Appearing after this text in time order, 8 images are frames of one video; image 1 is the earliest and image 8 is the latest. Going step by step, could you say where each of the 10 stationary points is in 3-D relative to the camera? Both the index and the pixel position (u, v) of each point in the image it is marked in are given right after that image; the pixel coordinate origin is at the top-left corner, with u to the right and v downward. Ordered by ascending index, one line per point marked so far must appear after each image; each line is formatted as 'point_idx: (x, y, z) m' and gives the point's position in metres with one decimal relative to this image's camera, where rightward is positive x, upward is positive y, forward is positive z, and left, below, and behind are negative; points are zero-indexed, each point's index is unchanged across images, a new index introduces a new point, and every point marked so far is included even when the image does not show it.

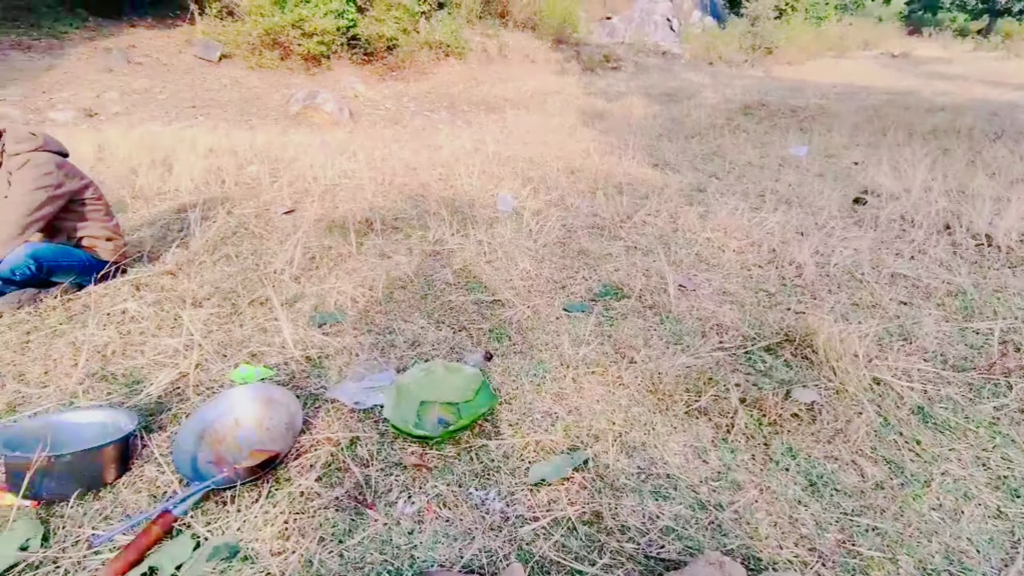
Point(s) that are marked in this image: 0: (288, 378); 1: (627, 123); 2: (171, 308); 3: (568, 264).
0: (-0.8, -0.4, +1.9) m
1: (+2.1, +3.2, +9.7) m
2: (-1.5, -0.1, +2.3) m
3: (+0.3, +0.1, +2.9) m
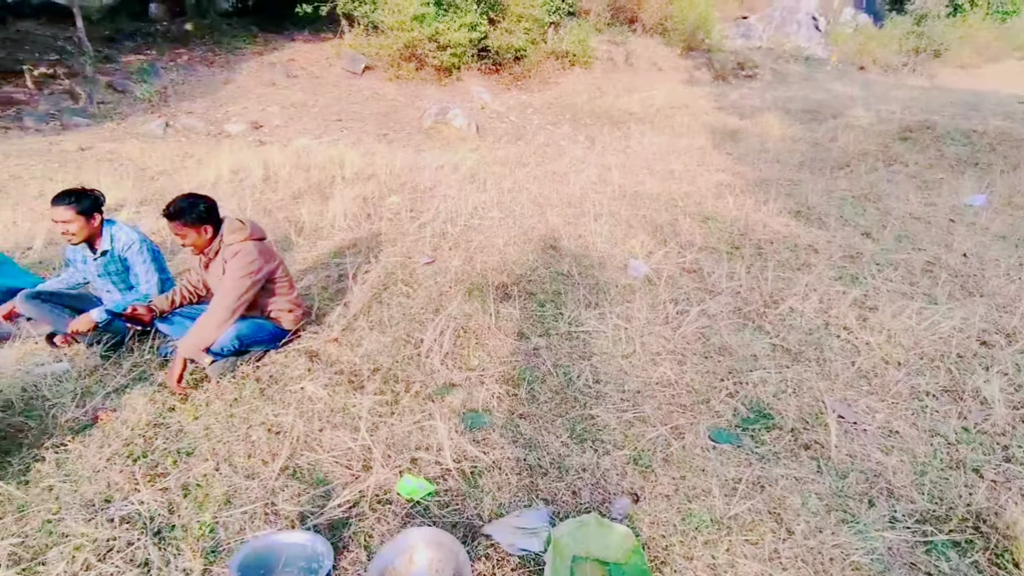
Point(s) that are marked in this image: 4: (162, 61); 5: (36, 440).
0: (-0.2, -0.8, +2.0) m
1: (+4.3, +2.5, +9.1) m
2: (-0.8, -0.5, +2.6) m
3: (+1.1, -0.4, +2.8) m
4: (-8.5, +5.3, +12.0) m
5: (-2.1, -0.7, +2.3) m
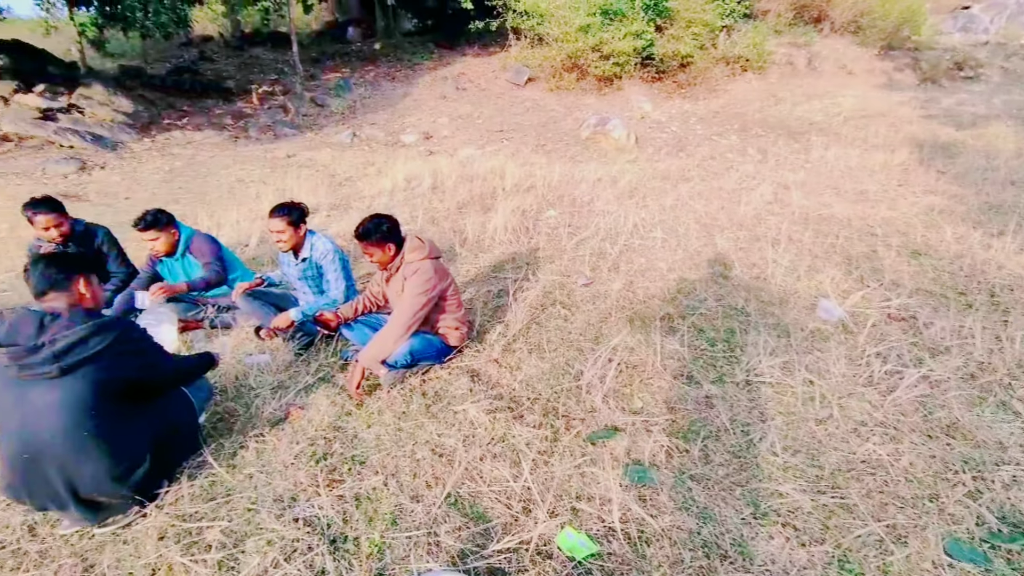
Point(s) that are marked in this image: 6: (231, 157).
0: (+0.4, -1.0, +1.9) m
1: (+6.9, +1.8, +7.5) m
2: (0.0, -0.6, +2.6) m
3: (+1.8, -0.7, +2.3) m
4: (-4.5, +5.5, +13.7) m
5: (-1.3, -0.7, +2.6) m
6: (-5.4, +2.4, +9.7) m
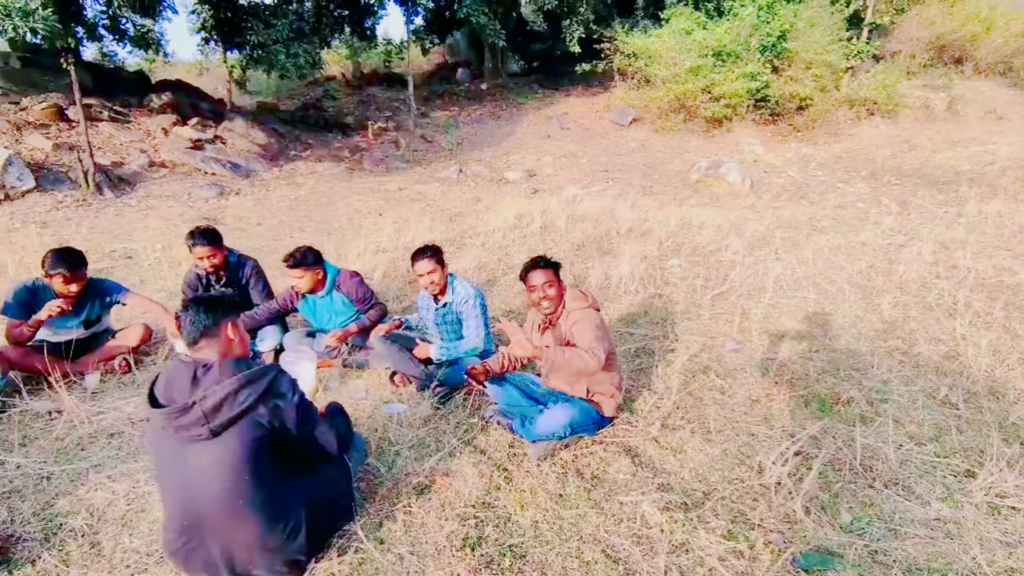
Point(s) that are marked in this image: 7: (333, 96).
0: (+1.0, -1.3, +1.4) m
1: (+8.4, +0.6, +6.1) m
2: (+0.7, -1.0, +2.2) m
3: (+2.5, -1.1, +1.6) m
4: (-1.6, +4.7, +14.2) m
5: (-0.6, -0.9, +2.3) m
6: (-3.3, +2.0, +10.1) m
7: (-5.3, +5.7, +15.5) m
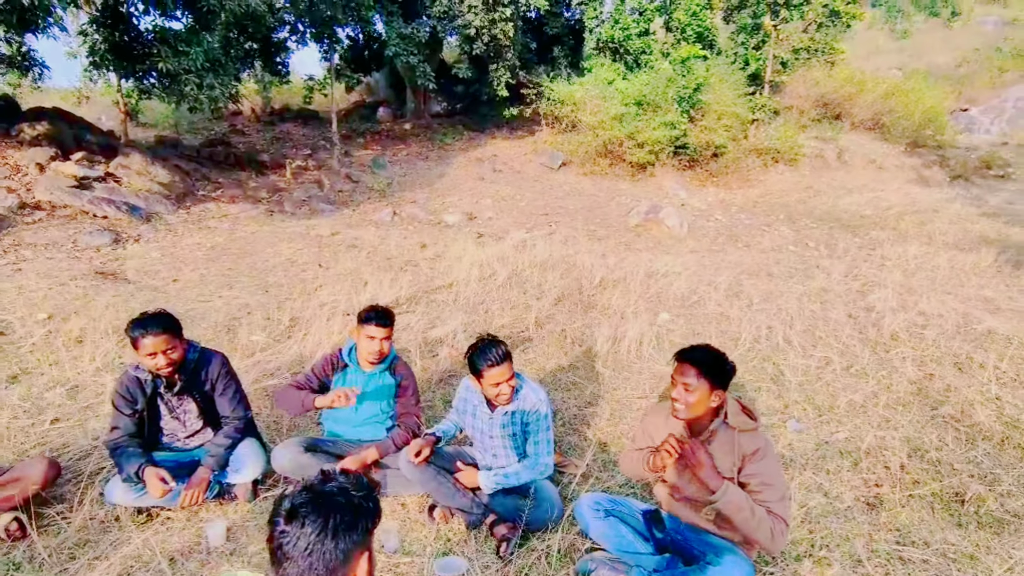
0: (+1.7, -1.6, +0.8) m
1: (+8.2, +0.1, +6.8) m
2: (+1.2, -1.3, +1.5) m
3: (+3.1, -1.4, +1.3) m
4: (-3.2, +3.4, +13.4) m
5: (0.0, -1.3, +1.5) m
6: (-4.1, +0.9, +8.9) m
7: (-7.1, +4.2, +14.1) m
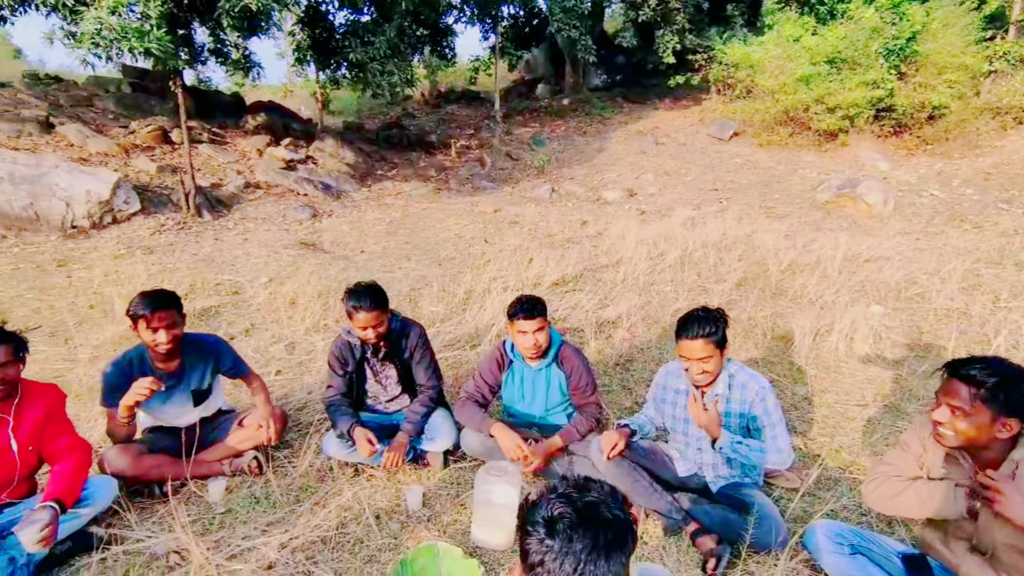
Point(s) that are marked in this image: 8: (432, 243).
0: (+2.0, -1.6, +0.2) m
1: (+9.9, 0.0, +4.1) m
2: (+1.8, -1.3, +1.0) m
3: (+3.5, -1.5, +0.2) m
4: (+0.9, +4.0, +13.3) m
5: (+0.6, -1.3, +1.3) m
6: (-1.3, +1.4, +9.4) m
7: (-2.6, +5.0, +15.0) m
8: (-1.2, +0.7, +7.8) m
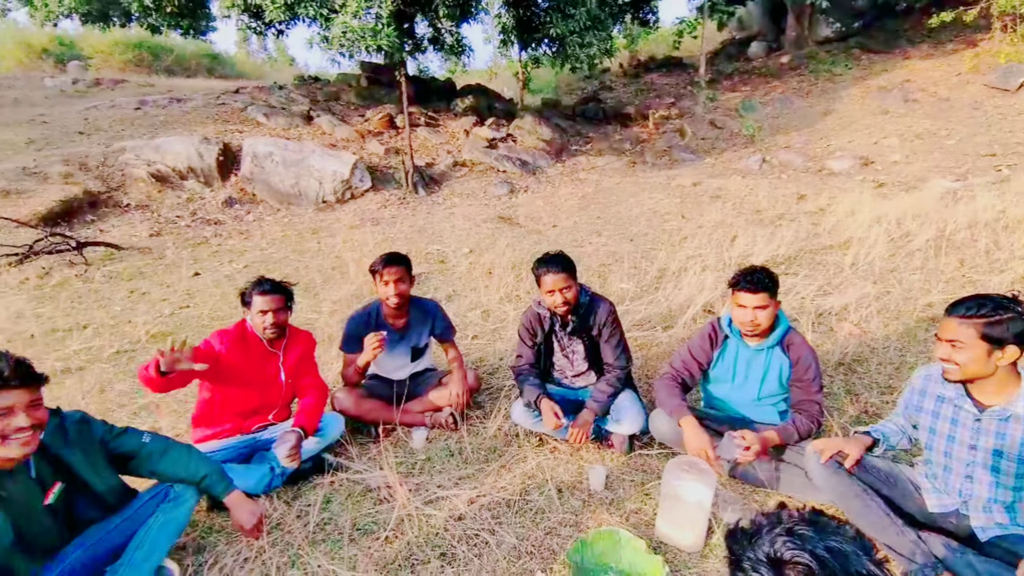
0: (+1.8, -1.7, -0.6) m
1: (+10.7, -0.4, +0.3) m
2: (+2.0, -1.4, +0.2) m
3: (+3.3, -1.7, -1.1) m
4: (+5.6, +4.4, +11.8) m
5: (+0.9, -1.3, +0.9) m
6: (+2.1, +1.8, +9.1) m
7: (+3.0, +5.6, +14.6) m
8: (+1.6, +1.0, +7.6) m
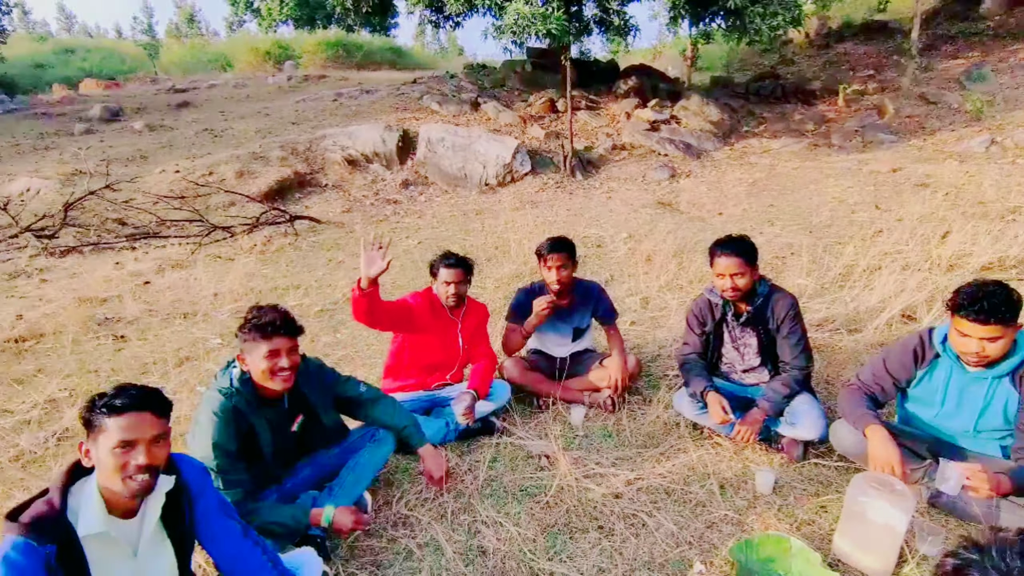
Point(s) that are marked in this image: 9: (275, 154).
0: (+1.6, -1.9, -0.9) m
1: (+10.5, -1.1, -2.6) m
2: (+2.0, -1.5, -0.2) m
3: (+2.9, -1.9, -1.8) m
4: (+9.0, +4.2, +9.7) m
5: (+1.2, -1.3, +0.8) m
6: (+4.8, +1.8, +8.1) m
7: (+7.3, +5.7, +13.0) m
8: (+3.8, +1.0, +6.8) m
9: (-3.6, +2.0, +8.0) m
